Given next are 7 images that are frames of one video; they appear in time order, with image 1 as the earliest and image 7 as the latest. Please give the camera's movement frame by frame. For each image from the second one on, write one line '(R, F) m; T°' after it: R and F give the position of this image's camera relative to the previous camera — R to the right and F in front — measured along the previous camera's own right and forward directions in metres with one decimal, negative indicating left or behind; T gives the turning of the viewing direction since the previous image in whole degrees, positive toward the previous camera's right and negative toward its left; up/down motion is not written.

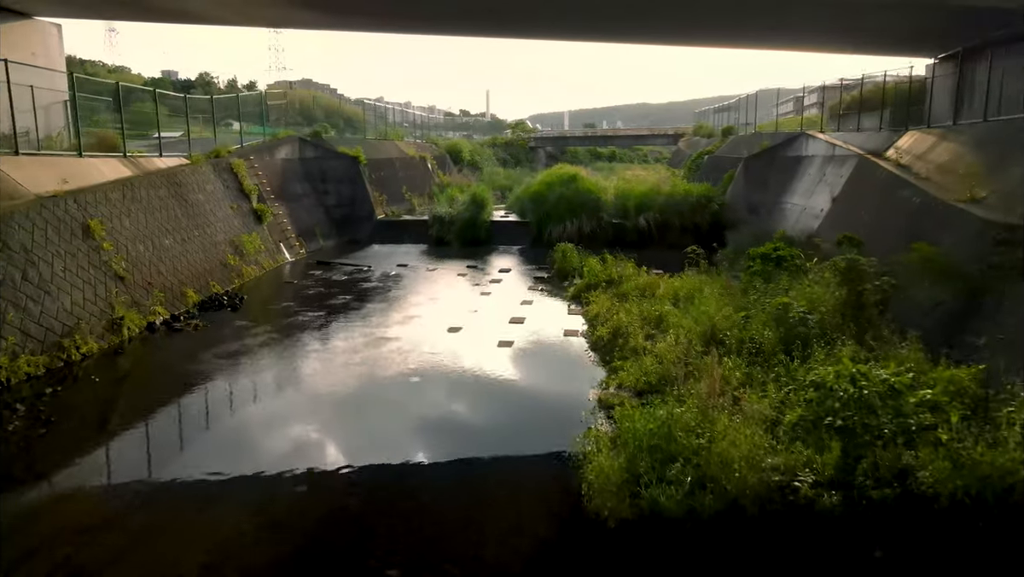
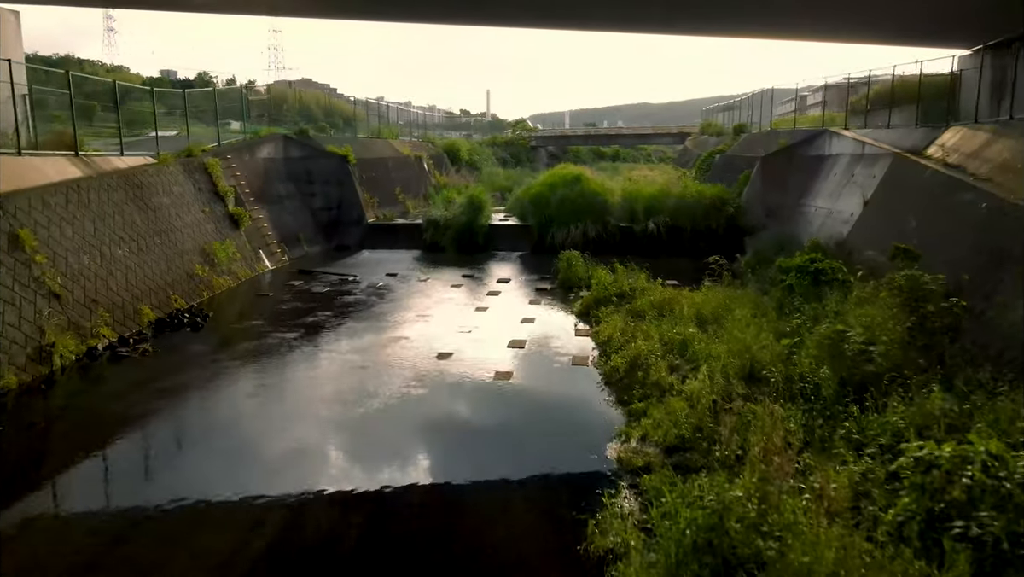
(0.0, +1.2) m; 0°
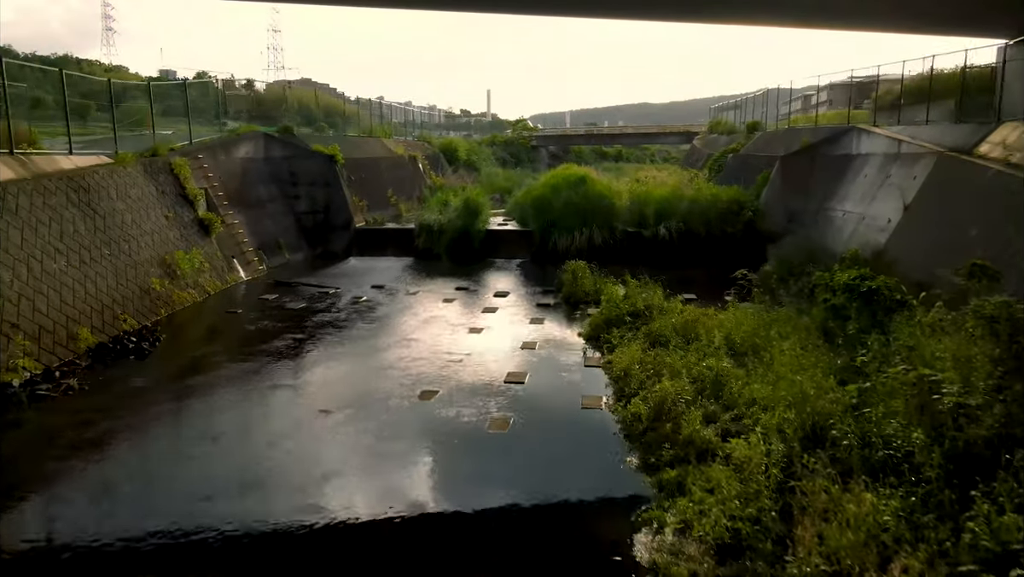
(0.0, +1.2) m; 0°
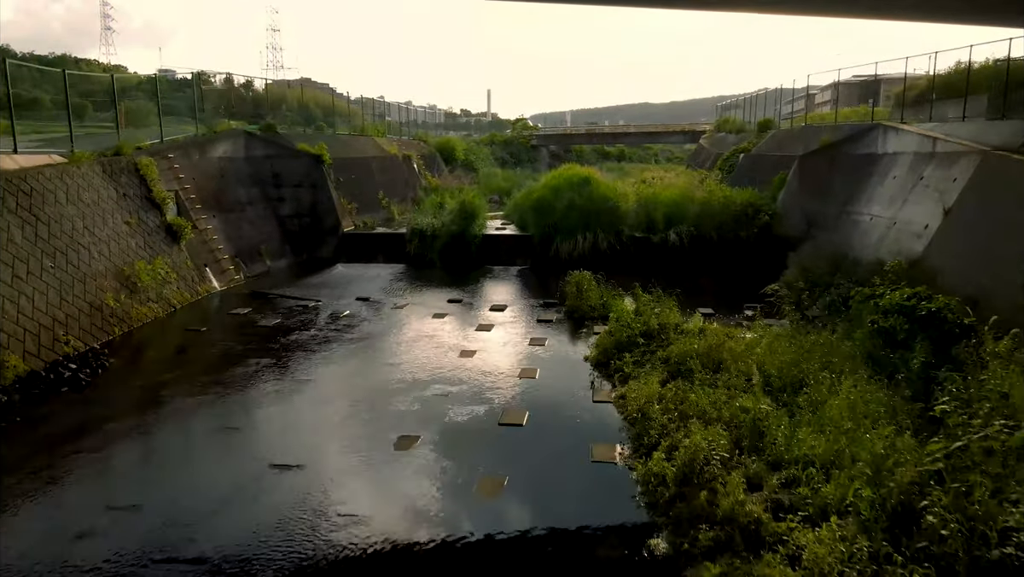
(0.0, +1.0) m; 0°
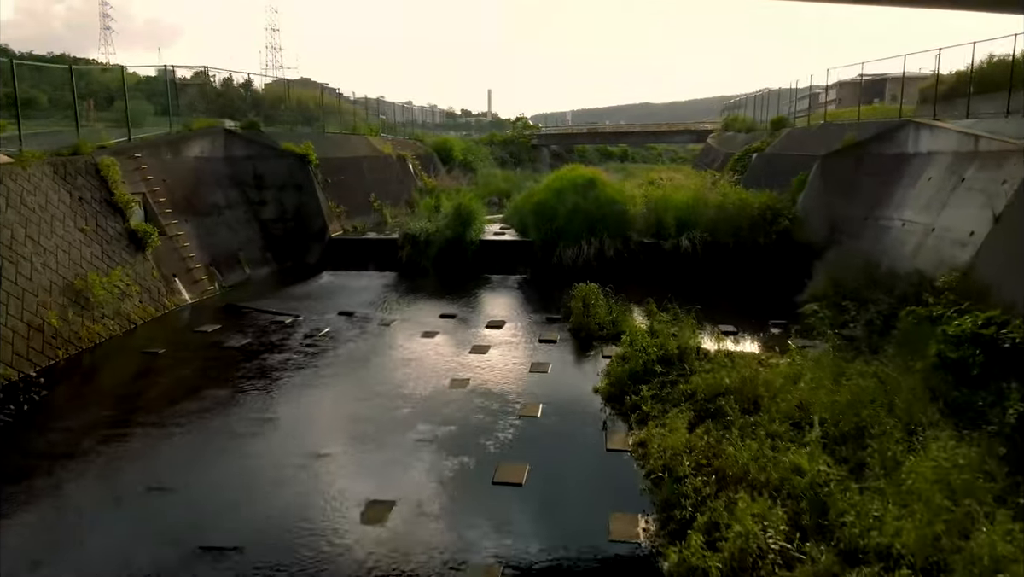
(0.0, +1.0) m; 0°
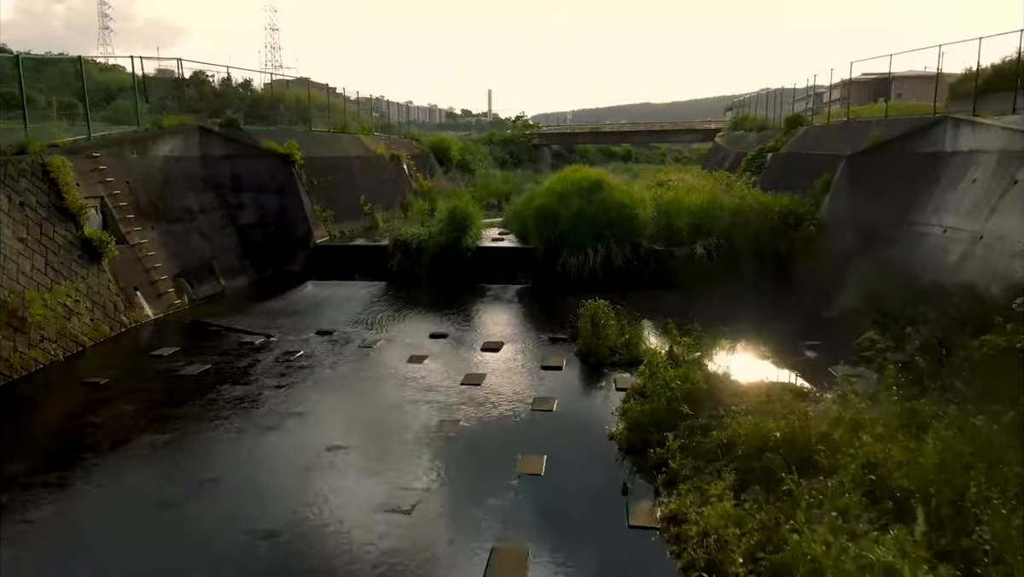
(0.0, +1.0) m; 0°
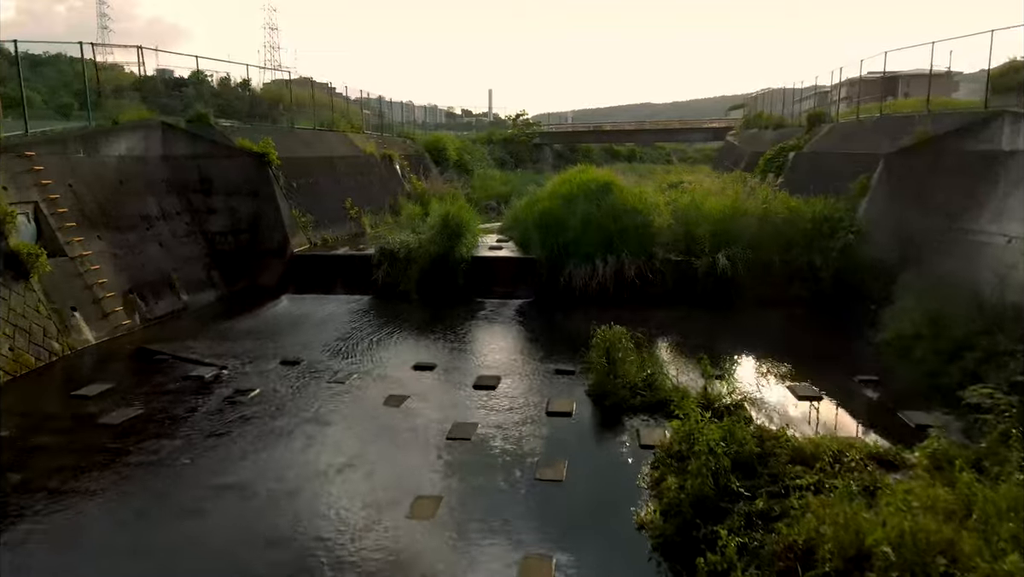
(0.0, +1.3) m; 0°
